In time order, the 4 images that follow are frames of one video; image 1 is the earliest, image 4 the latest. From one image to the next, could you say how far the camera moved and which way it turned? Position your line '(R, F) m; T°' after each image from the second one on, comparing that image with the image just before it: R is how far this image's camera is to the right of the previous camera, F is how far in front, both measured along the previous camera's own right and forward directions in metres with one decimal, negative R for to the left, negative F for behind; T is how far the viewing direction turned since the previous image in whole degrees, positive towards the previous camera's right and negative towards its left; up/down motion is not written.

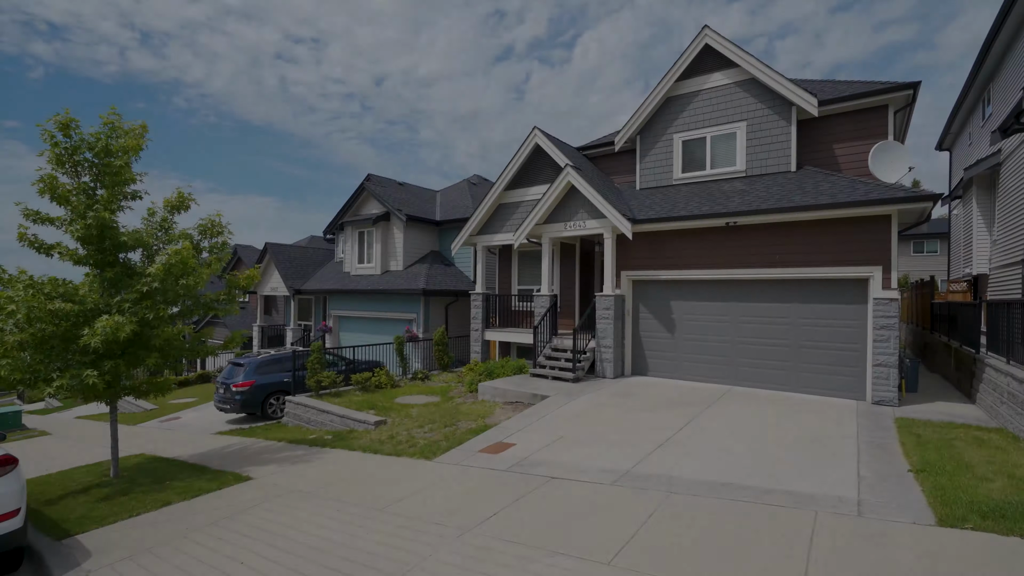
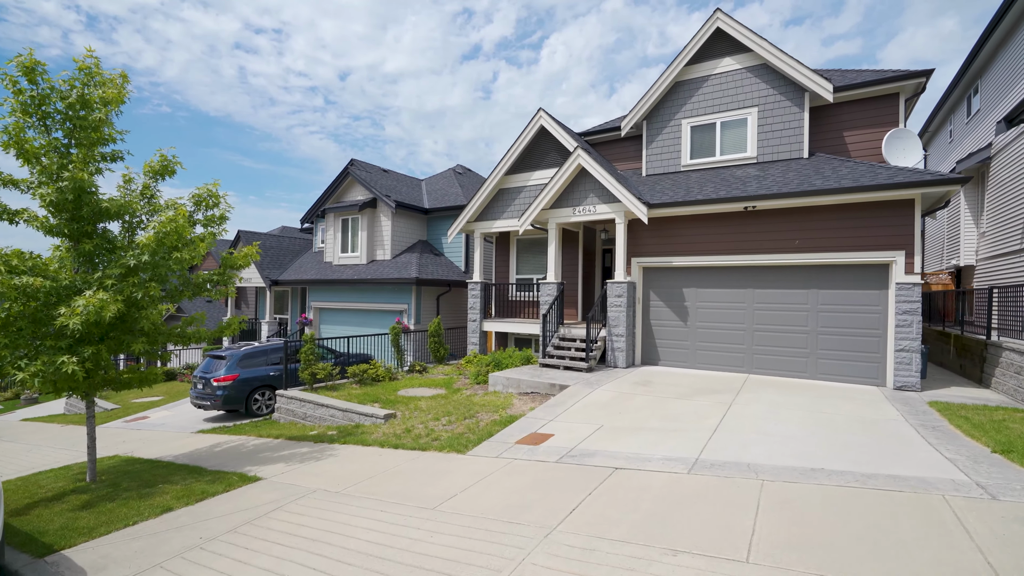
(-1.1, +0.7) m; +4°
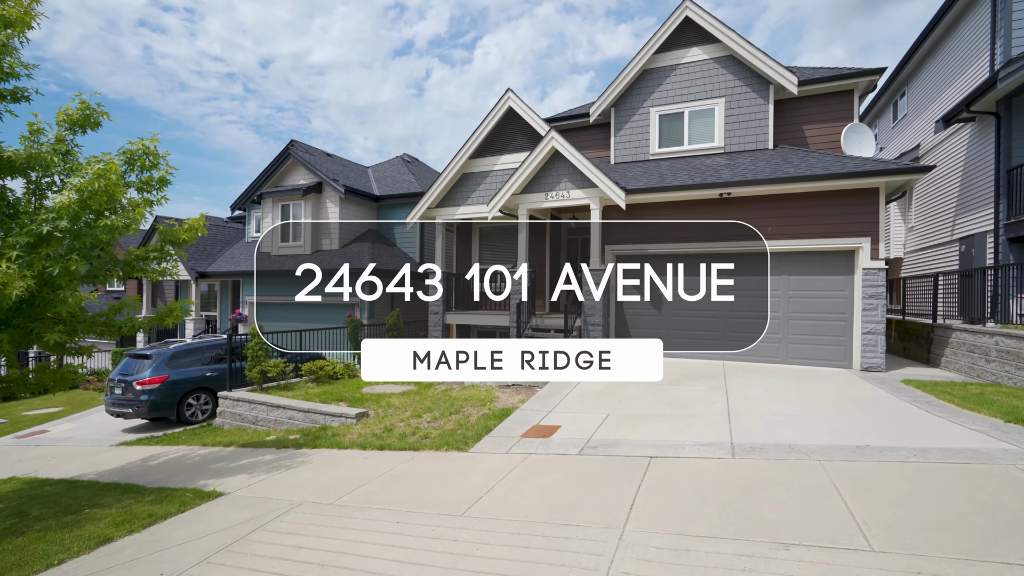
(-0.9, +0.7) m; +8°
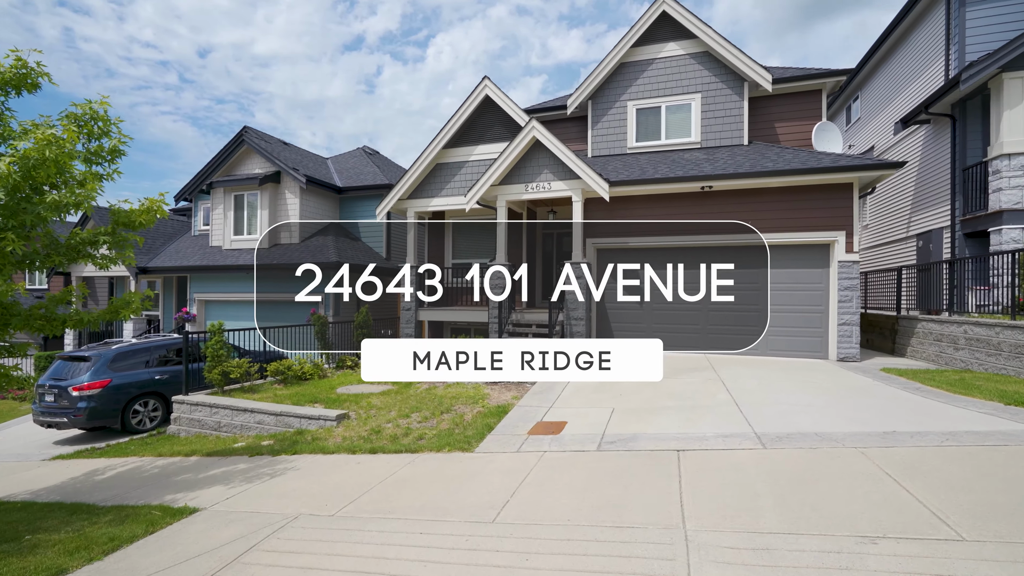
(-0.6, +0.4) m; +5°
